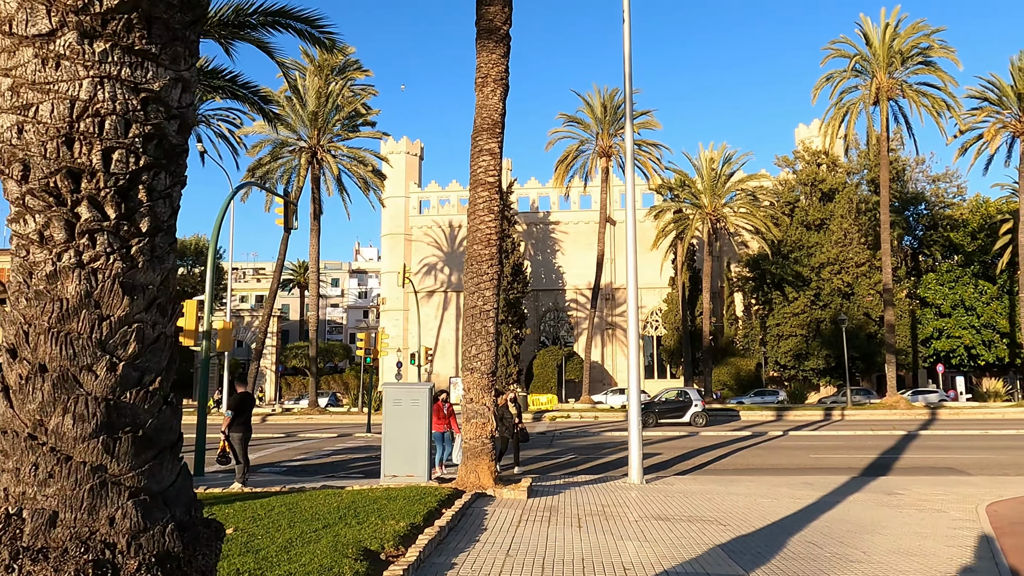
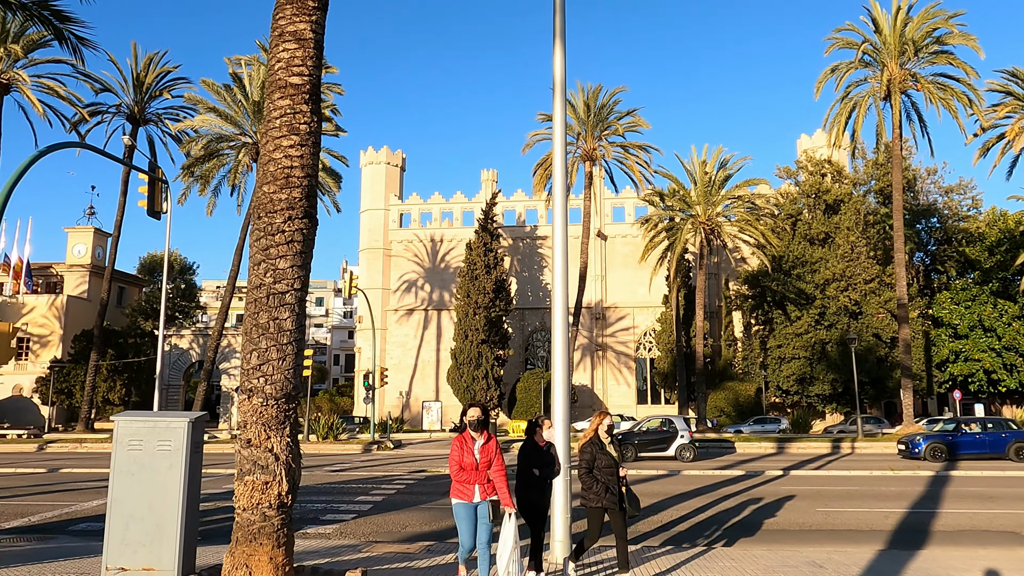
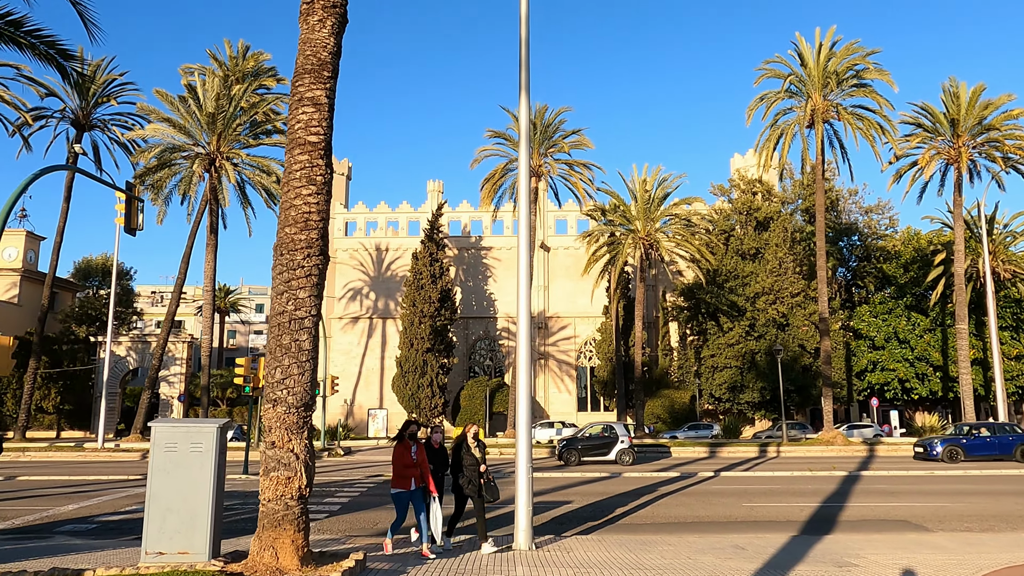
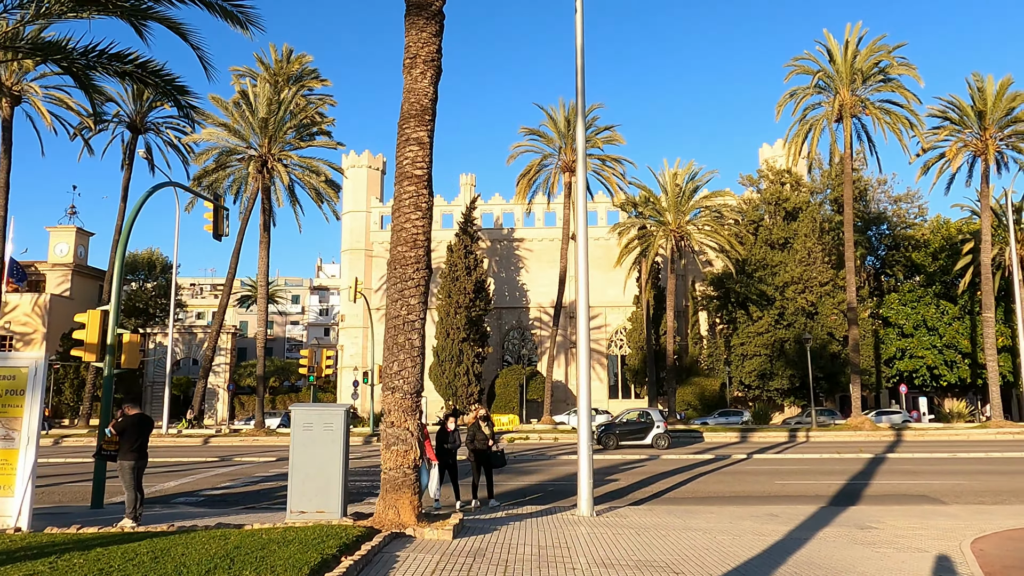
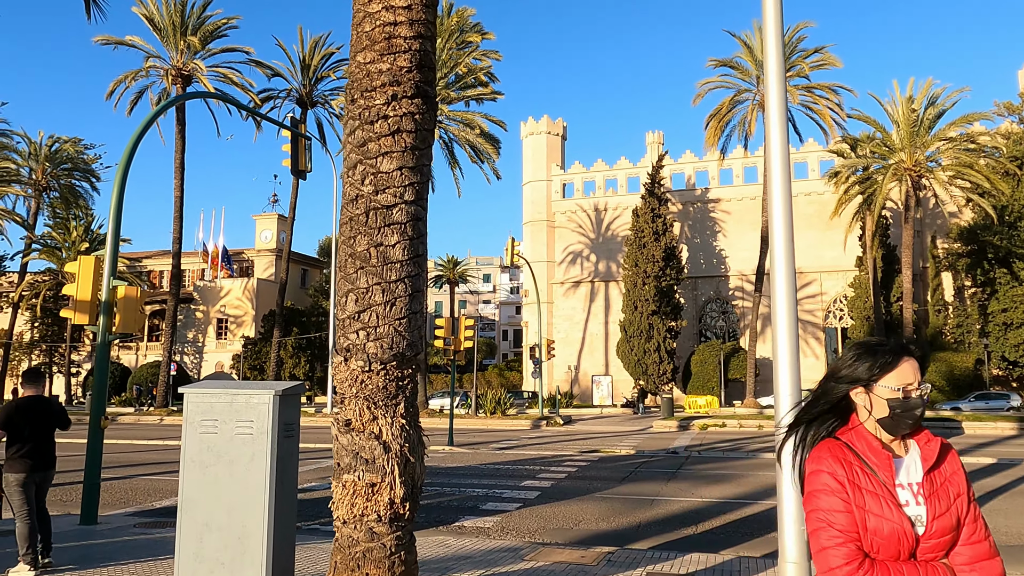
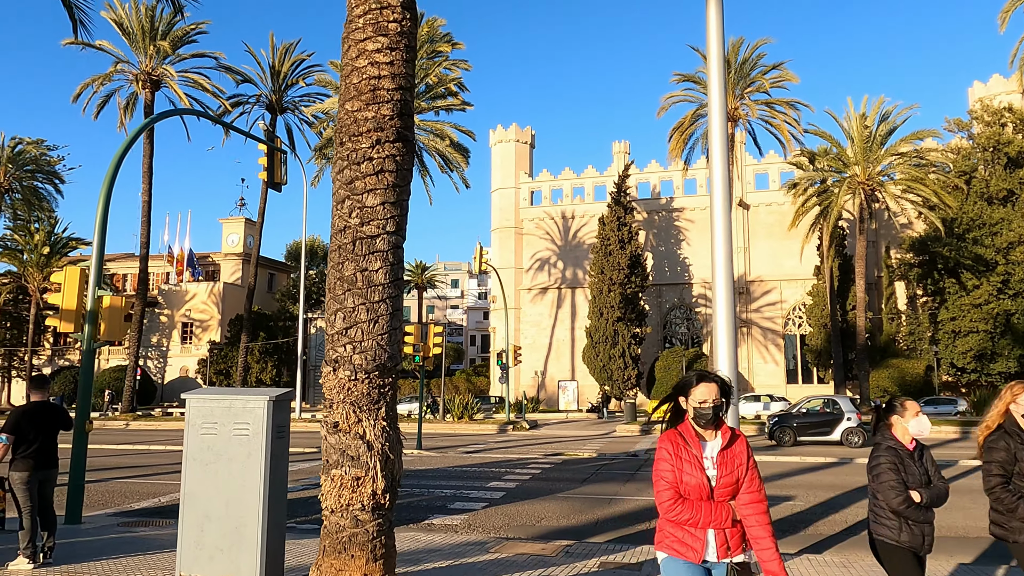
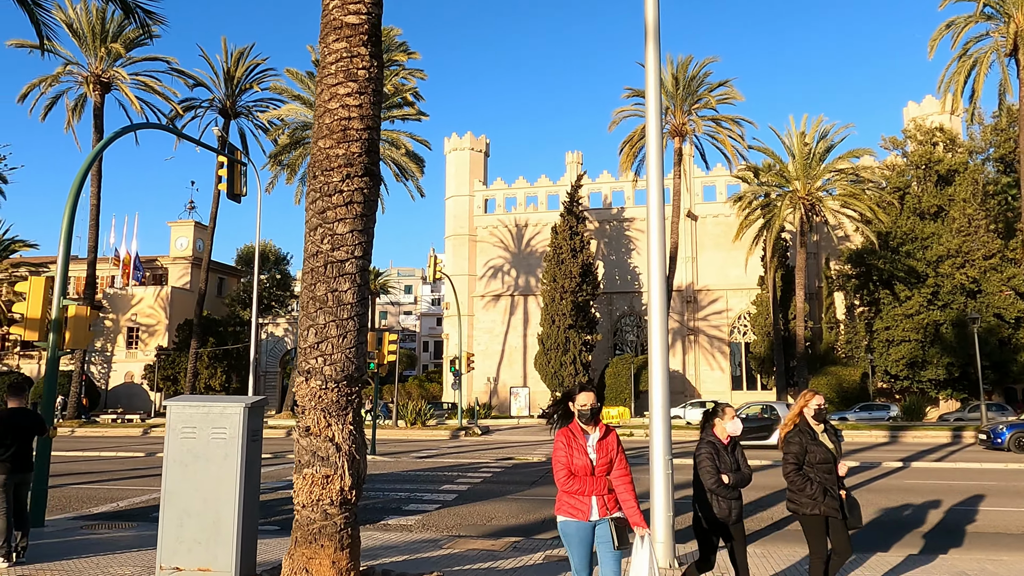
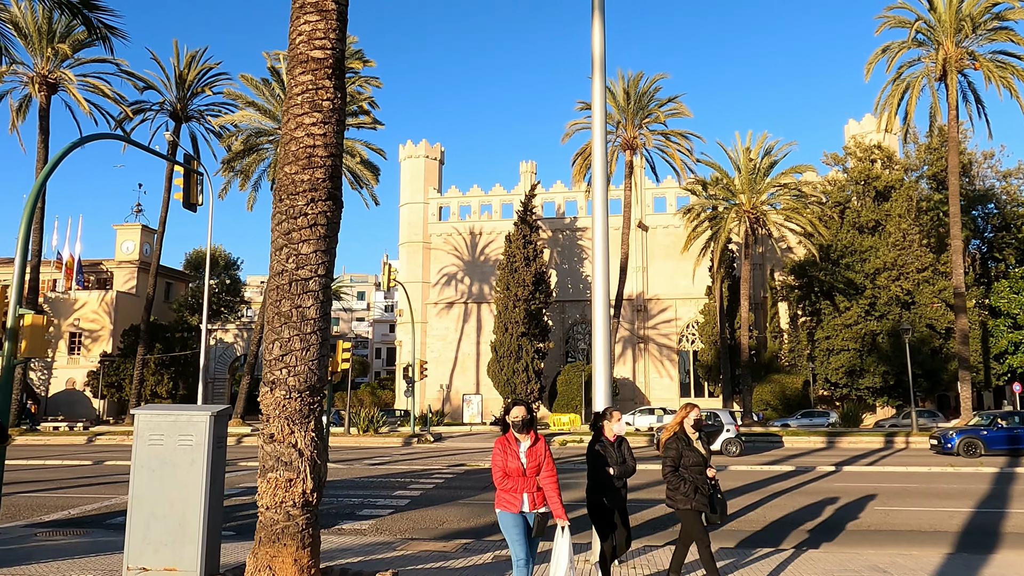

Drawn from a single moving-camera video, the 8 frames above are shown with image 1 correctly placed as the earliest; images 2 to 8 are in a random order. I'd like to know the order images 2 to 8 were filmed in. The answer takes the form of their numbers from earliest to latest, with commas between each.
4, 3, 2, 8, 7, 6, 5
